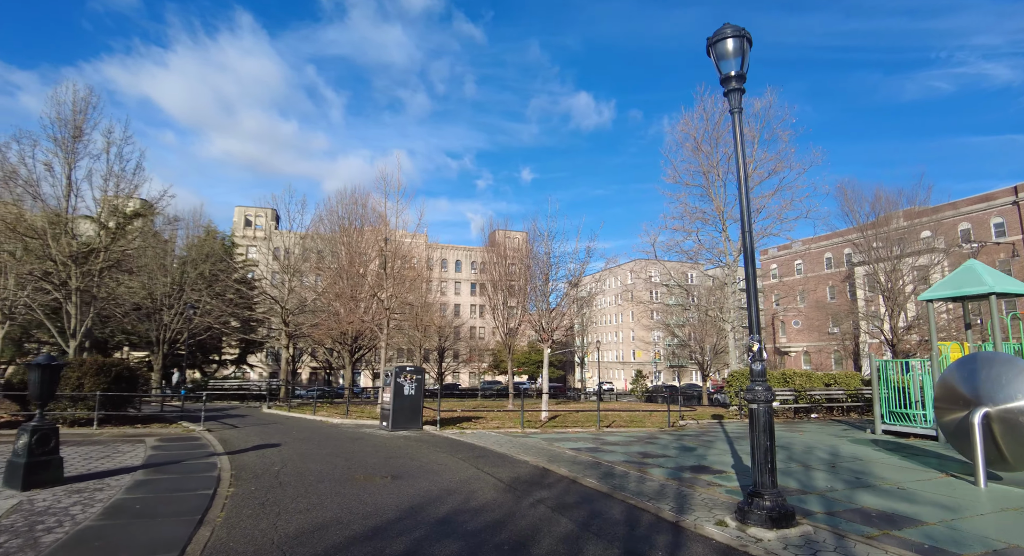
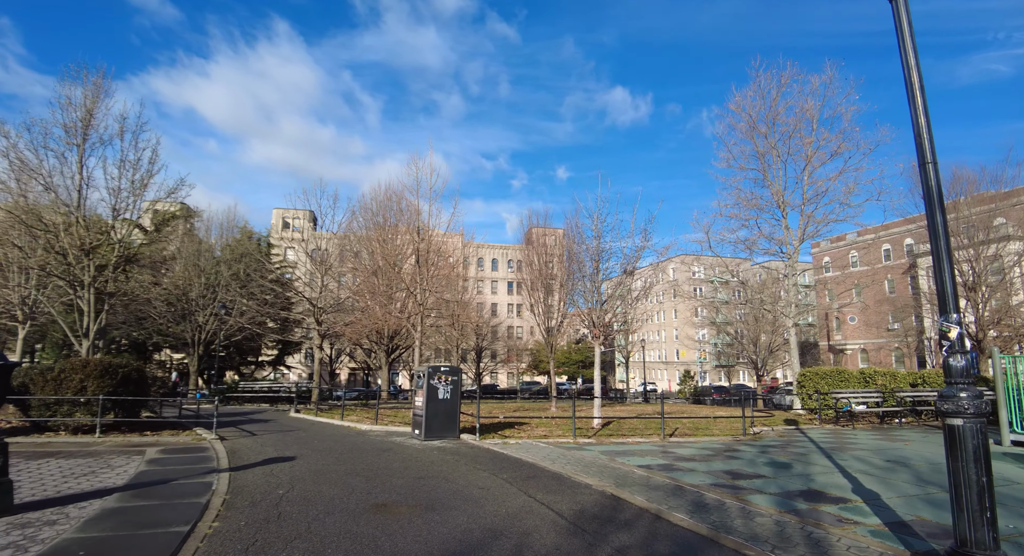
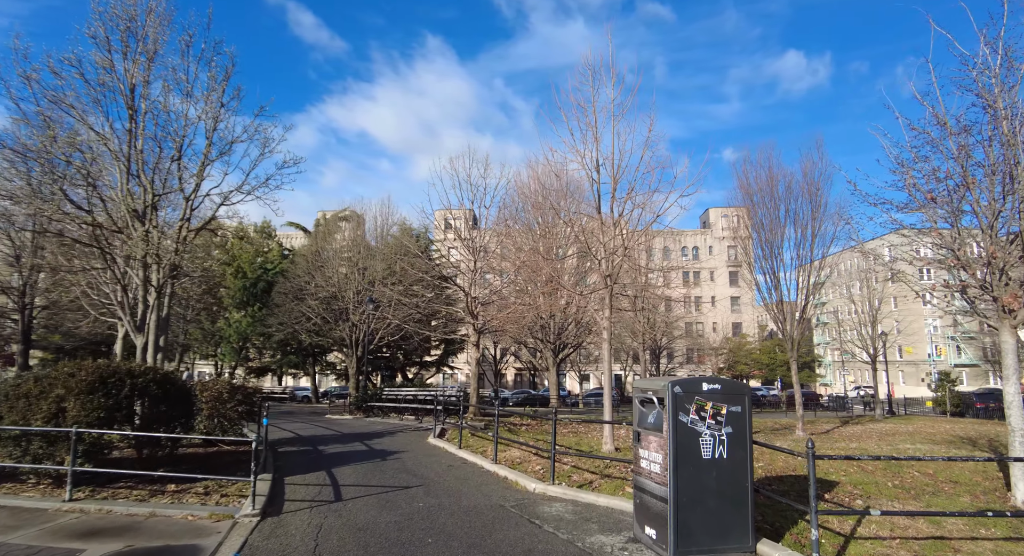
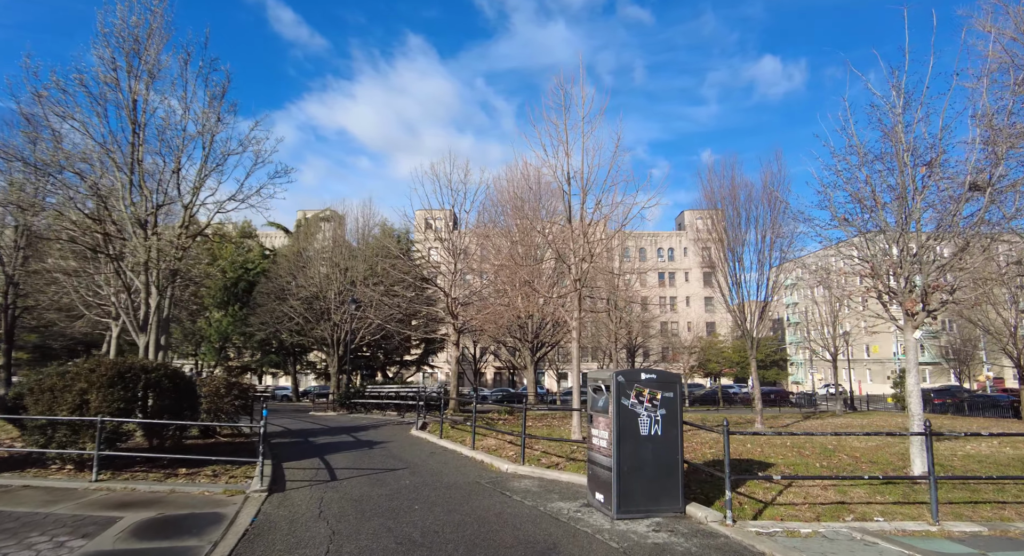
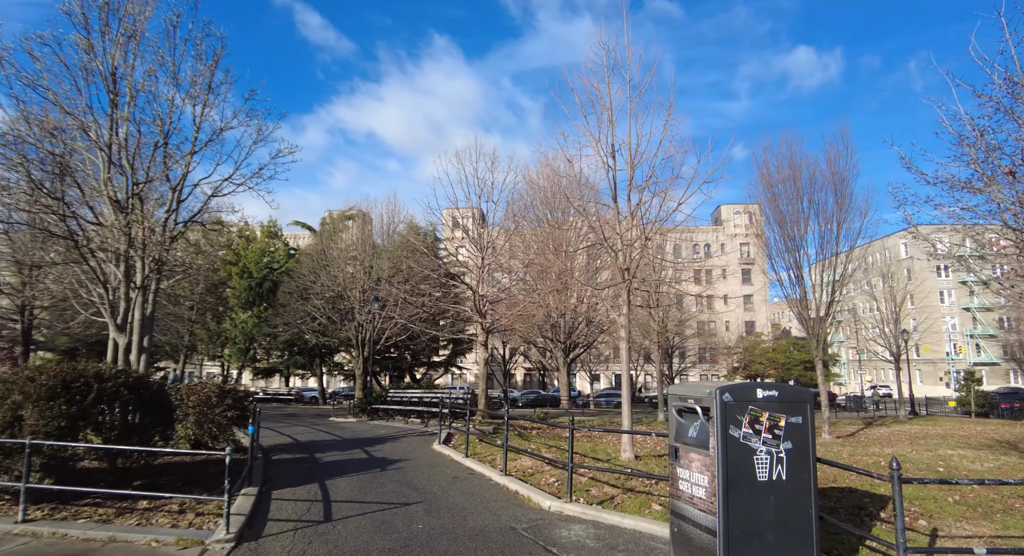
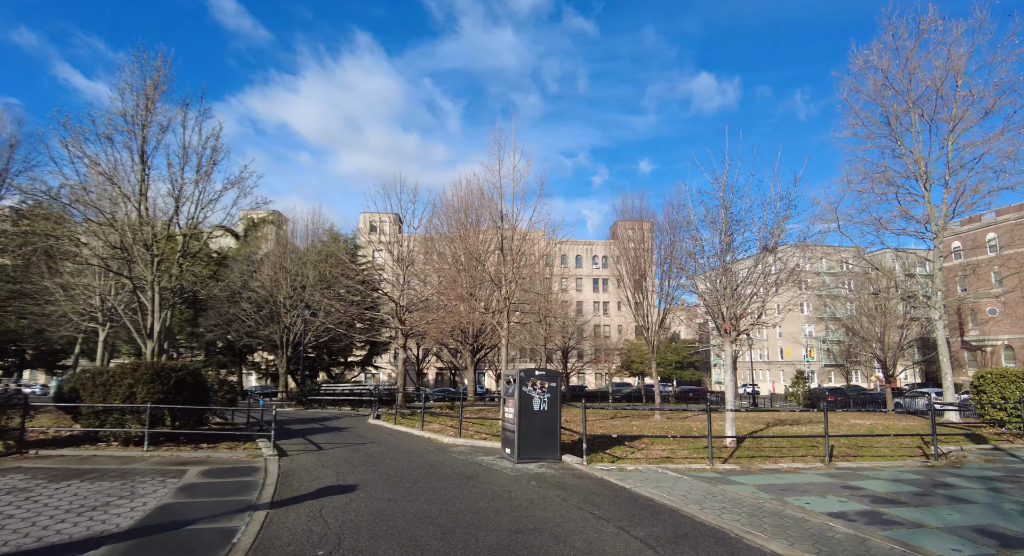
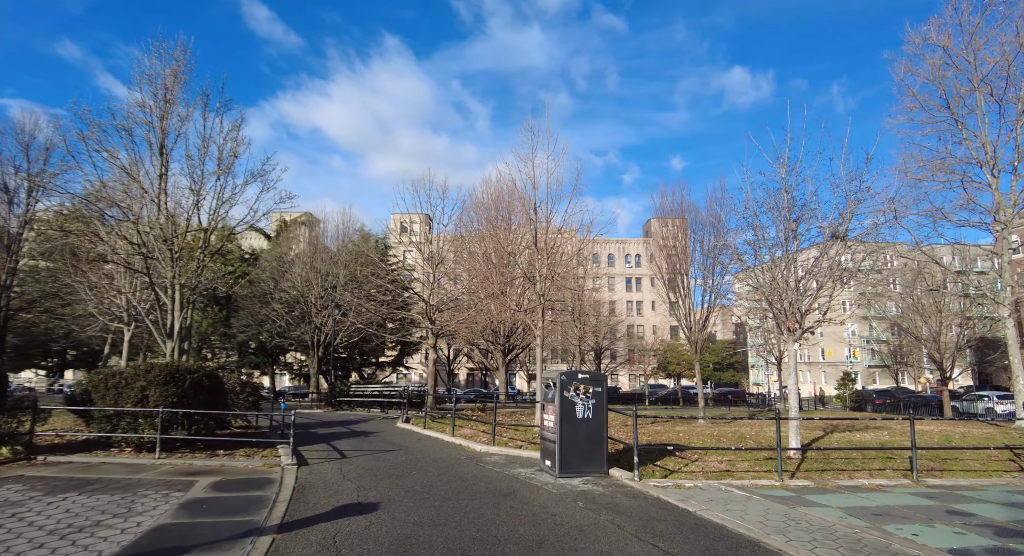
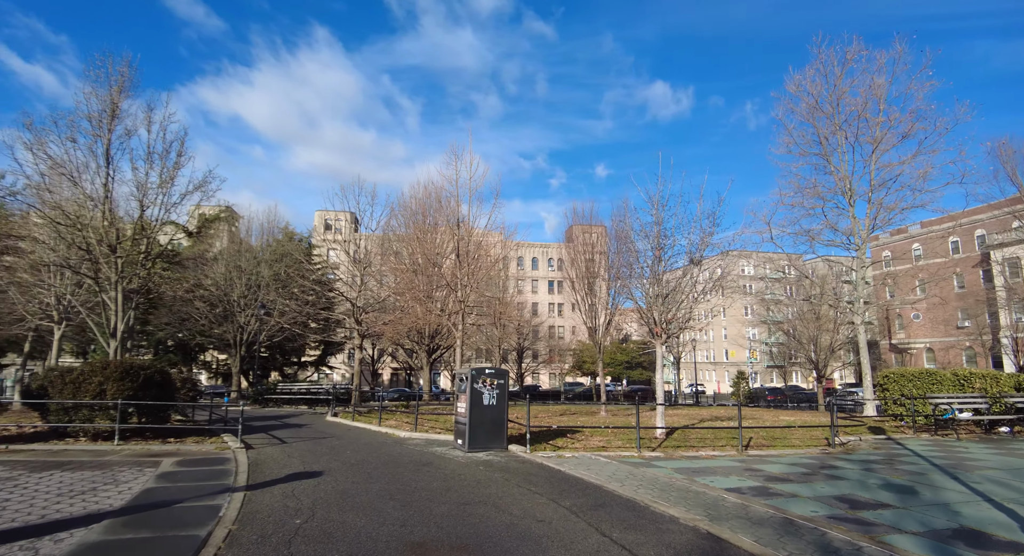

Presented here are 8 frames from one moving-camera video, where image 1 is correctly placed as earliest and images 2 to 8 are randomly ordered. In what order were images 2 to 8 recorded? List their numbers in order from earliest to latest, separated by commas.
2, 8, 6, 7, 4, 3, 5
